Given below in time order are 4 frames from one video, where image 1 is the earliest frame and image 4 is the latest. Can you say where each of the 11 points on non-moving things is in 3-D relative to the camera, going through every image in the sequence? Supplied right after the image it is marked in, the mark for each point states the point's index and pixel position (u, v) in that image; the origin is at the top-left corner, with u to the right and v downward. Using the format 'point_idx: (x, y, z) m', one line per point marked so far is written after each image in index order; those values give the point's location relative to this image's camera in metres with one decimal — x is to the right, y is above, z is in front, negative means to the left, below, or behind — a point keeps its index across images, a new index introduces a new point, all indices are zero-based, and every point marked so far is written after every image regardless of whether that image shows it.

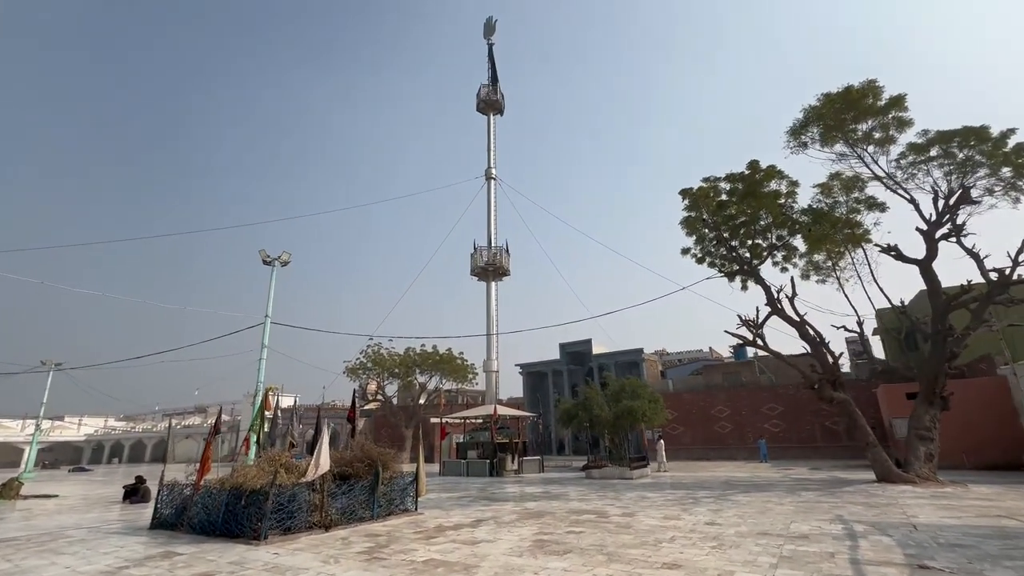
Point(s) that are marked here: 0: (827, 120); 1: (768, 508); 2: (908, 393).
0: (+10.1, +5.3, +16.9) m
1: (+5.1, -4.4, +10.4) m
2: (+14.9, -4.0, +19.8) m
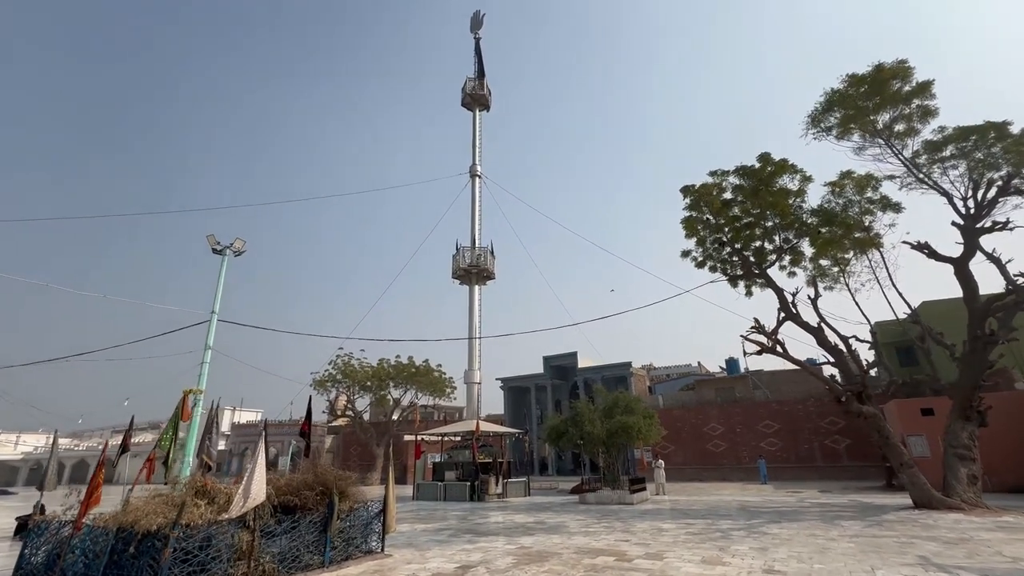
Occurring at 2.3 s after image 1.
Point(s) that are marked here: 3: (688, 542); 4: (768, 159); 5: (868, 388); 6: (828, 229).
0: (+9.8, +5.3, +15.4) m
1: (+5.0, -4.2, +8.4) m
2: (+14.3, -4.2, +18.2) m
3: (+3.1, -4.4, +9.1) m
4: (+8.7, +4.4, +17.8) m
5: (+9.8, -2.7, +14.3) m
6: (+11.7, +2.2, +19.3) m
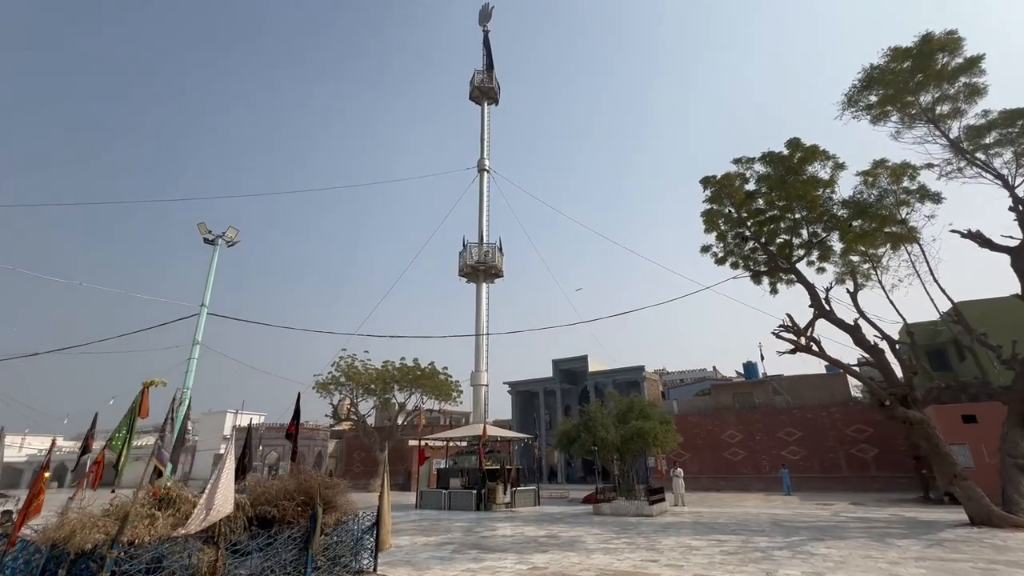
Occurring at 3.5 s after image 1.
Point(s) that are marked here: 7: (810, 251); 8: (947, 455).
0: (+10.2, +5.4, +14.2) m
1: (+5.2, -3.9, +7.1) m
2: (+14.6, -4.1, +16.8) m
3: (+3.2, -4.2, +7.9) m
4: (+9.0, +4.5, +16.6) m
5: (+10.0, -2.6, +13.0) m
6: (+12.0, +2.3, +18.0) m
7: (+11.0, +1.3, +19.2) m
8: (+10.5, -4.0, +12.6) m
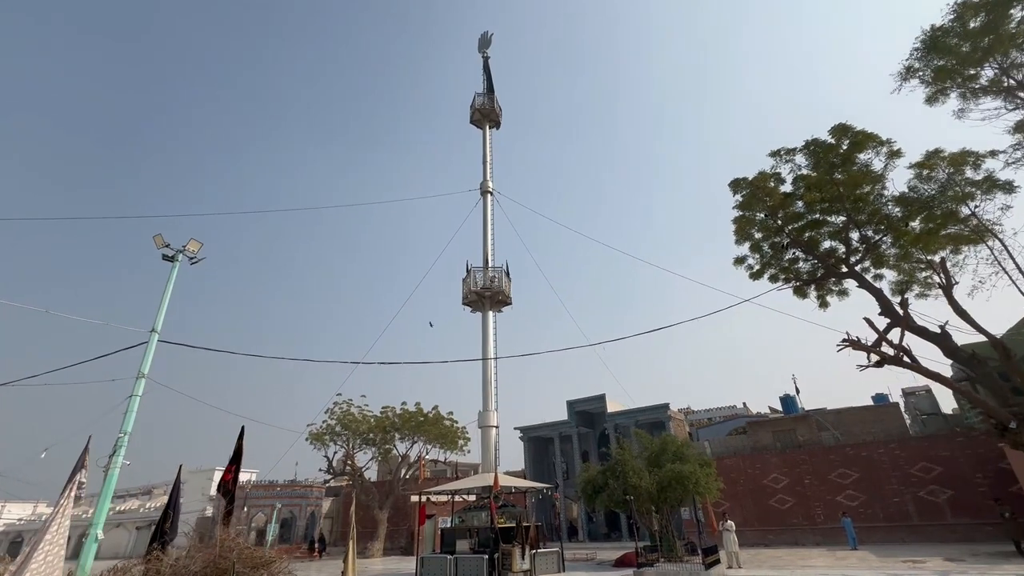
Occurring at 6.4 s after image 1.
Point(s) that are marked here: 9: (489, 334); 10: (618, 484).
0: (+10.2, +5.5, +12.2) m
1: (+5.5, -3.3, +4.3) m
2: (+15.1, -4.1, +13.9) m
3: (+3.5, -3.7, +5.1) m
4: (+9.2, +4.3, +14.5) m
5: (+10.3, -2.4, +10.3) m
6: (+12.2, +2.0, +15.6) m
7: (+11.3, +1.0, +16.8) m
8: (+10.8, -3.8, +9.7) m
9: (-0.8, -1.8, +19.1) m
10: (+3.9, -7.2, +19.2) m
